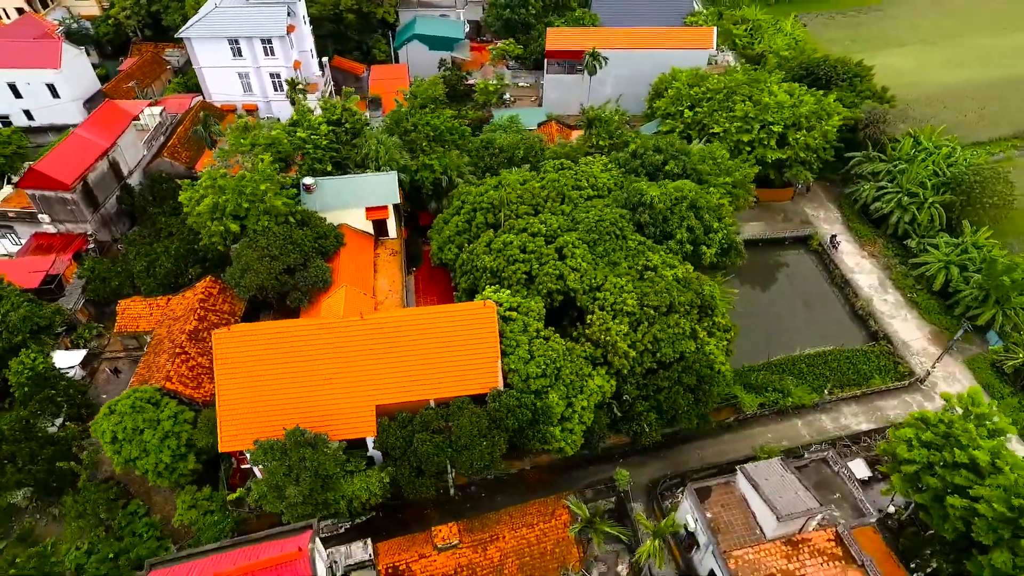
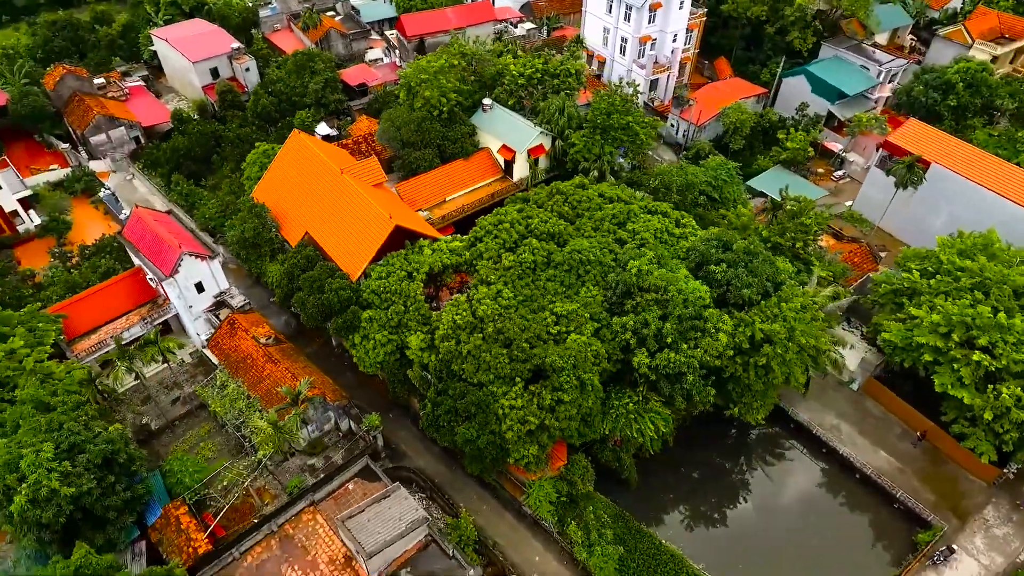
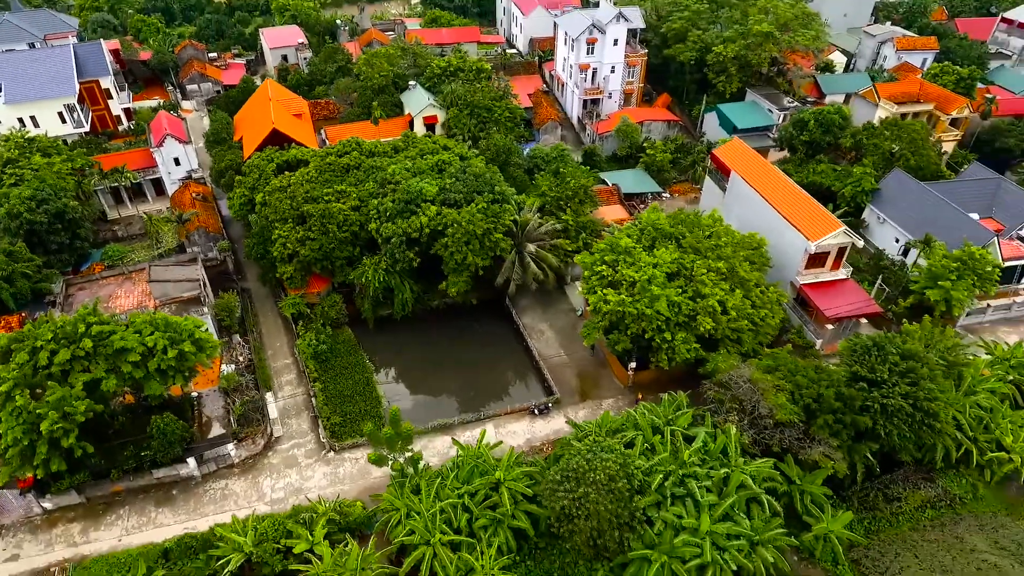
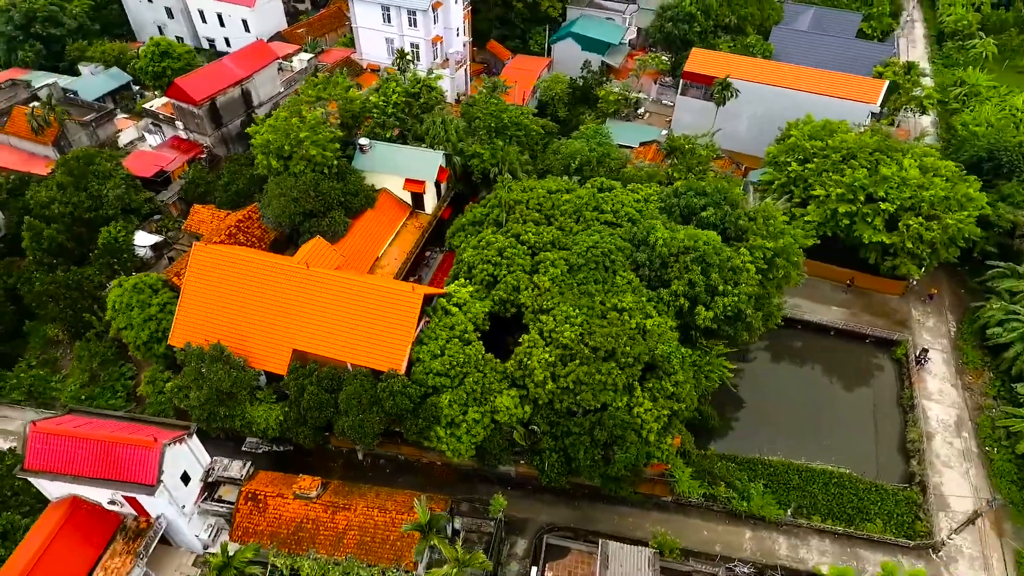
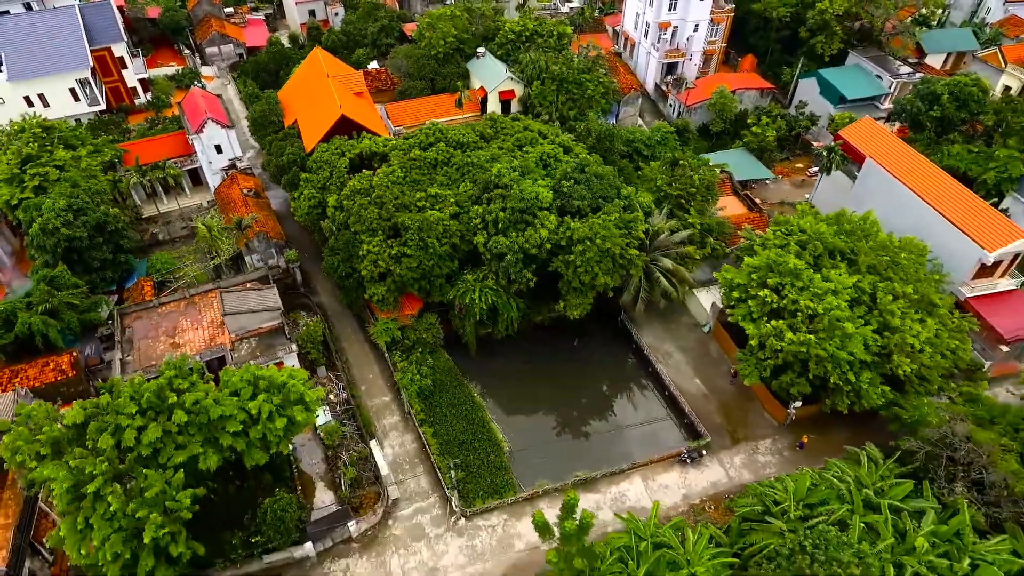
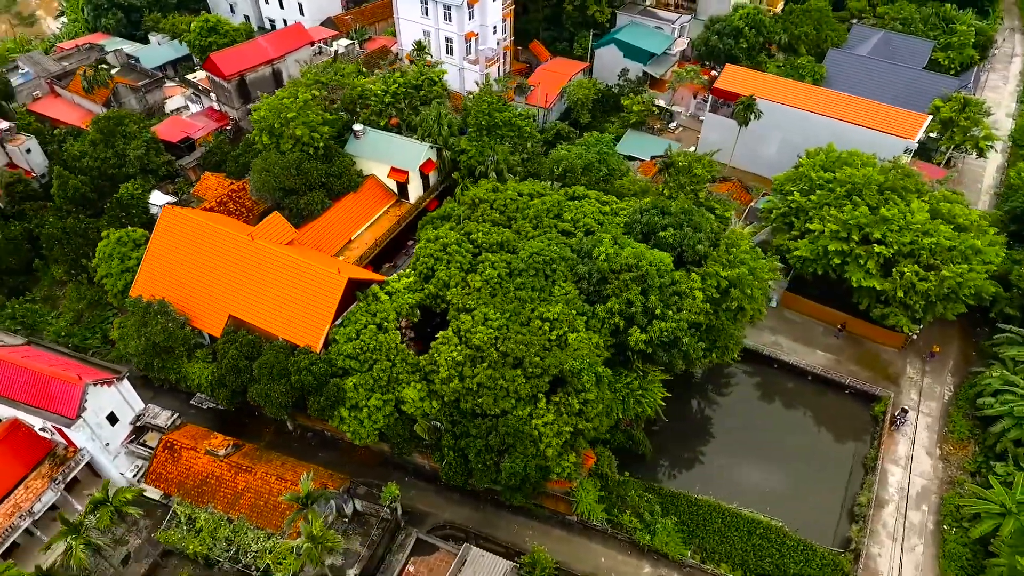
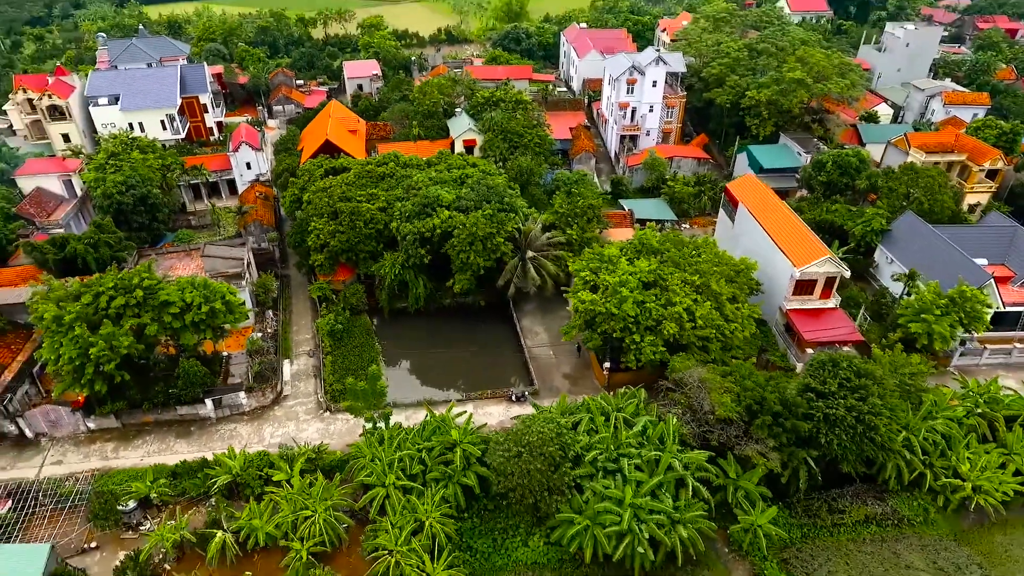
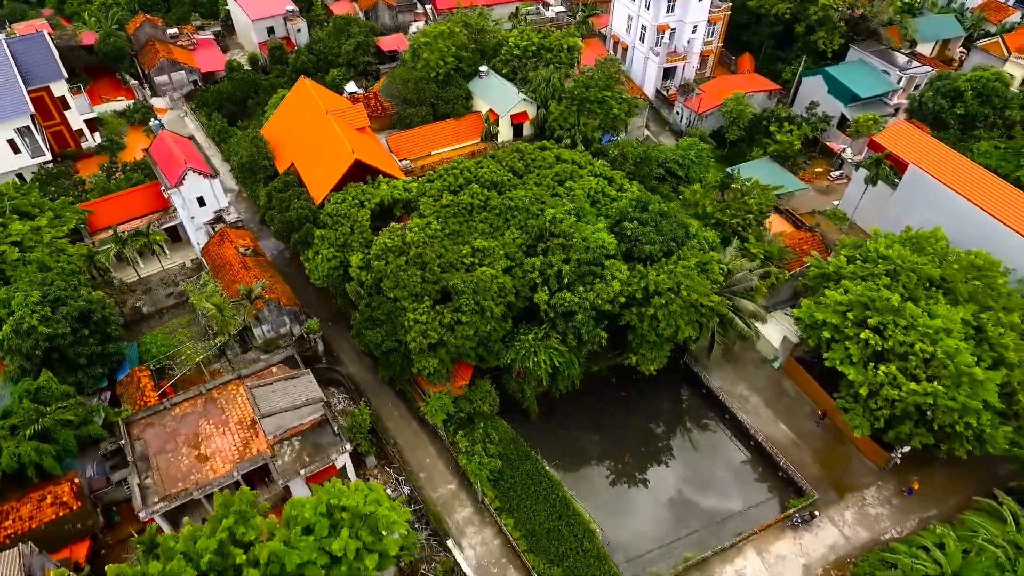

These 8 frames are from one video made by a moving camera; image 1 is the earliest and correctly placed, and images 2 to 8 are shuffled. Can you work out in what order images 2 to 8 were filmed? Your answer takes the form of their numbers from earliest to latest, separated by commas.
4, 6, 2, 8, 5, 3, 7
